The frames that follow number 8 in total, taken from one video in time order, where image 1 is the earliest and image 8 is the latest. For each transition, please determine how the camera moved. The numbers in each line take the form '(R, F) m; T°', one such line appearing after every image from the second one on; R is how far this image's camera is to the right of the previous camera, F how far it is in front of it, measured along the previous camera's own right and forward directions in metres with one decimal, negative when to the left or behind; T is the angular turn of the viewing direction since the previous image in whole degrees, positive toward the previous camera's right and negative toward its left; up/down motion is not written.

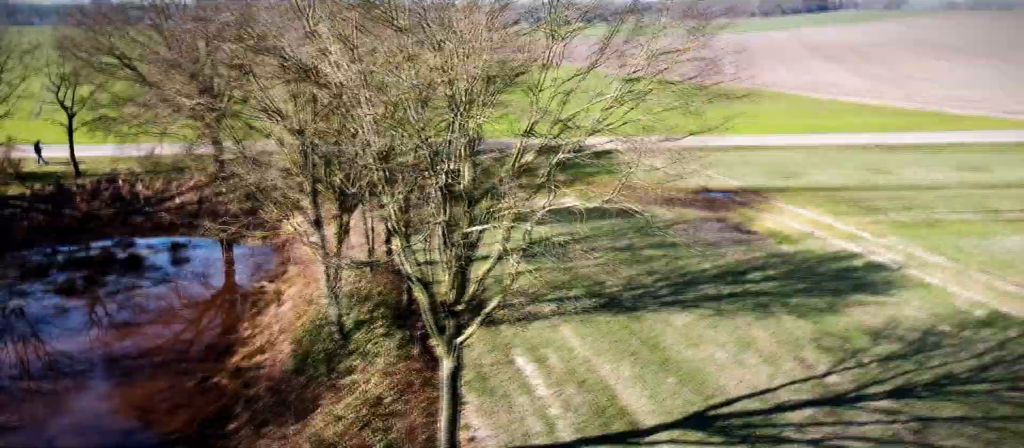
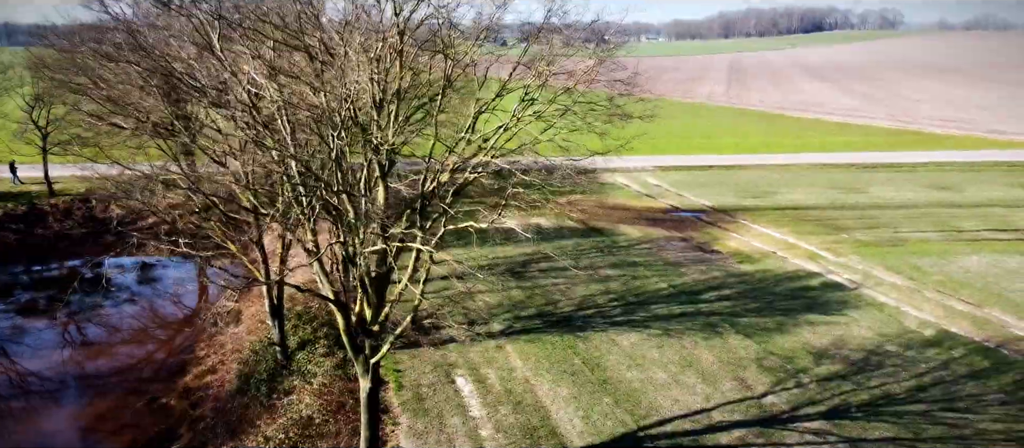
(+1.0, 0.0) m; 0°
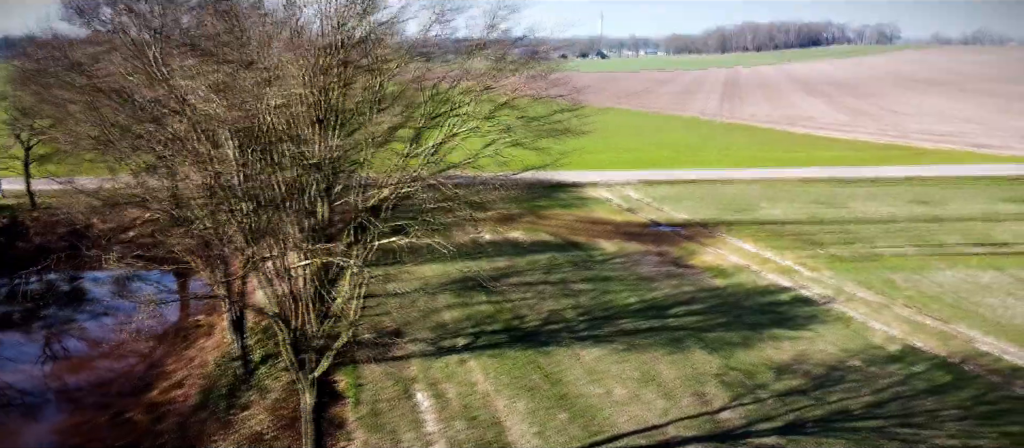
(+0.7, 0.0) m; 0°
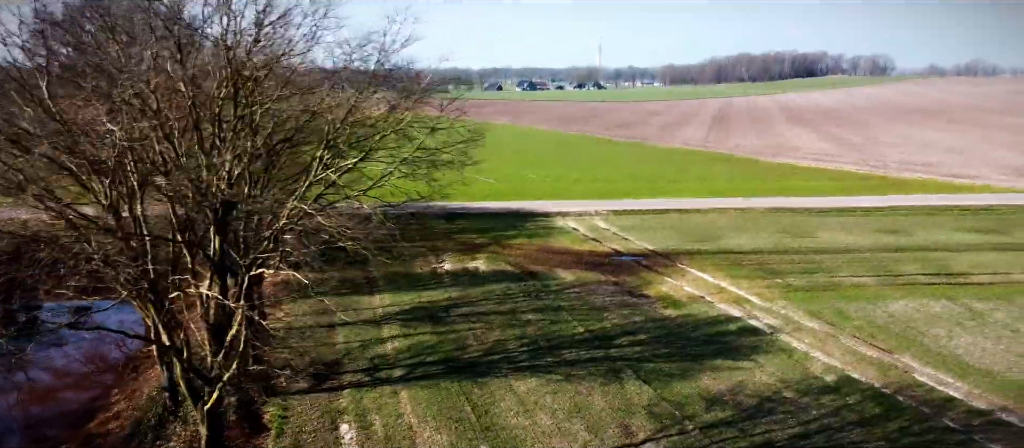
(+1.3, 0.0) m; 0°
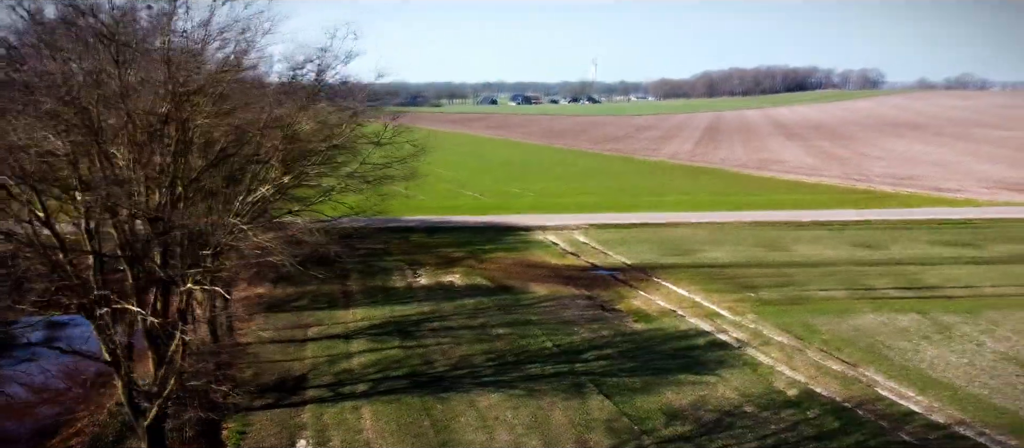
(+0.6, 0.0) m; 0°
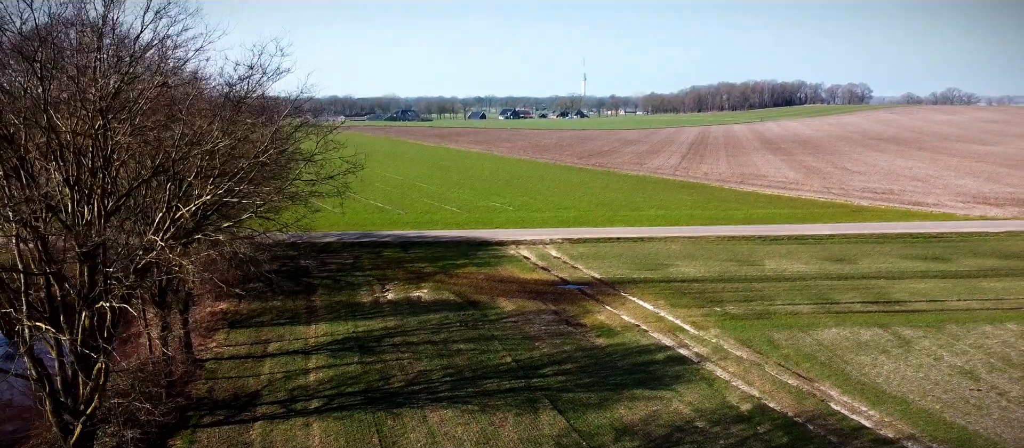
(+0.7, 0.0) m; +1°
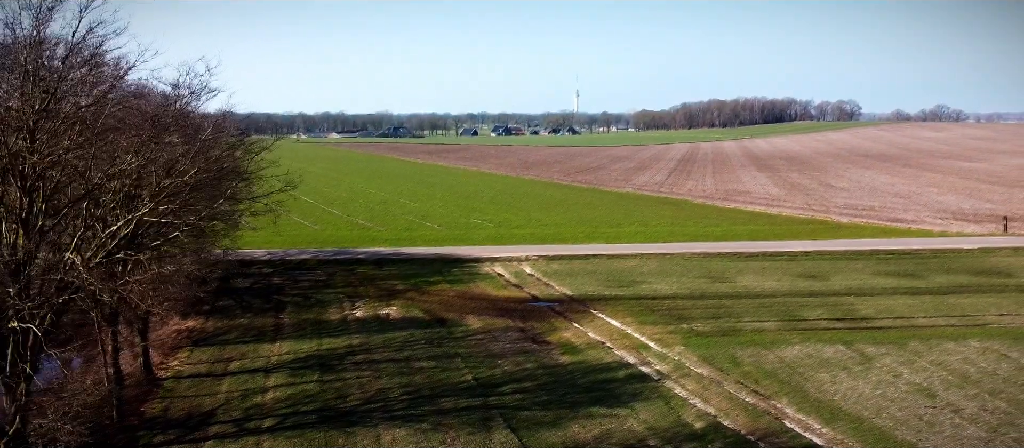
(+0.8, 0.0) m; 0°
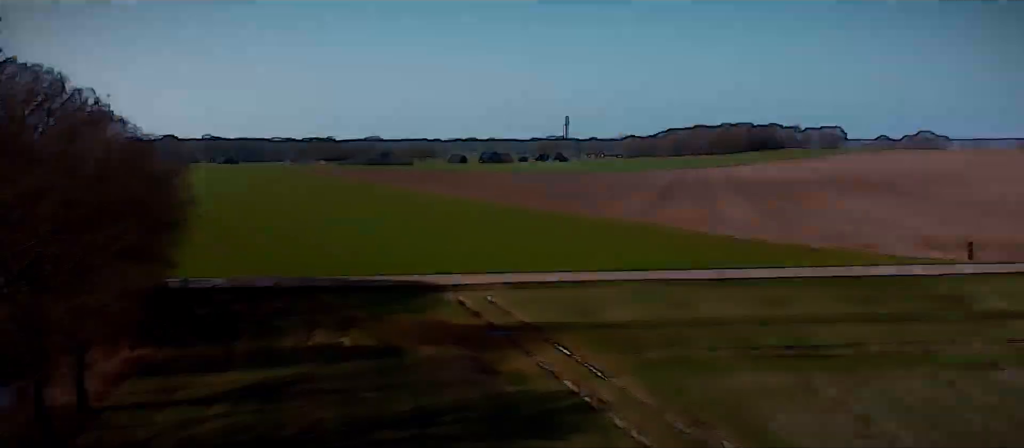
(+1.1, 0.0) m; +1°
